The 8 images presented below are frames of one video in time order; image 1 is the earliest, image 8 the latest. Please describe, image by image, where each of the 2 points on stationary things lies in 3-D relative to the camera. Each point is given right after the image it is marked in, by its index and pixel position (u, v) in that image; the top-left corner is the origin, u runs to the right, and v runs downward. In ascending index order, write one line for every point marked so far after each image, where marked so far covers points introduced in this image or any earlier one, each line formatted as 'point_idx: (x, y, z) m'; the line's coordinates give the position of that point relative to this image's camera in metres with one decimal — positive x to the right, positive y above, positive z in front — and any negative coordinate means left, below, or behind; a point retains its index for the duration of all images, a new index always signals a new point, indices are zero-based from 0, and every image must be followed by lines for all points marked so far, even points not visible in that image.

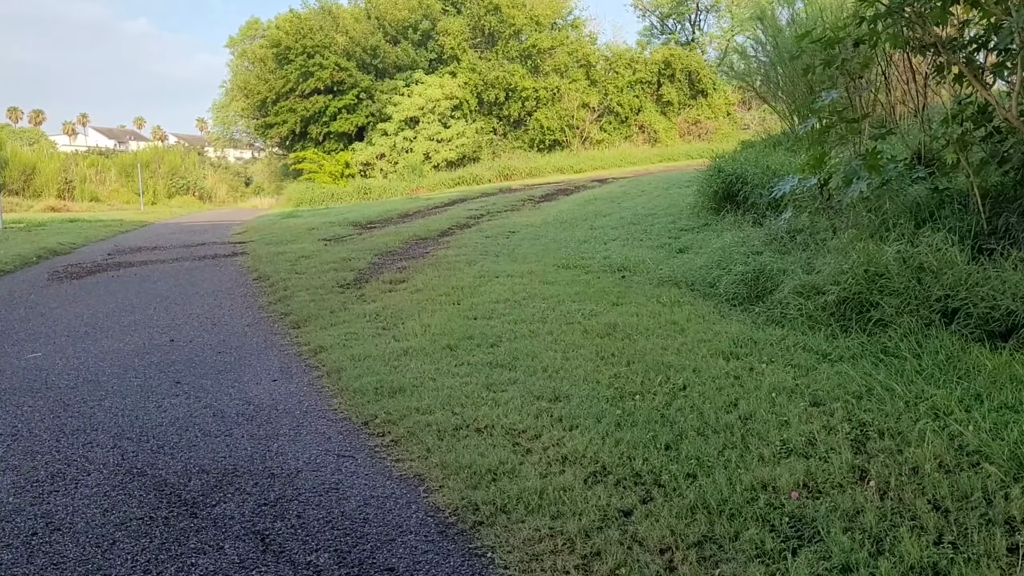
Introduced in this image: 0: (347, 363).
0: (-0.7, -0.3, +3.6) m
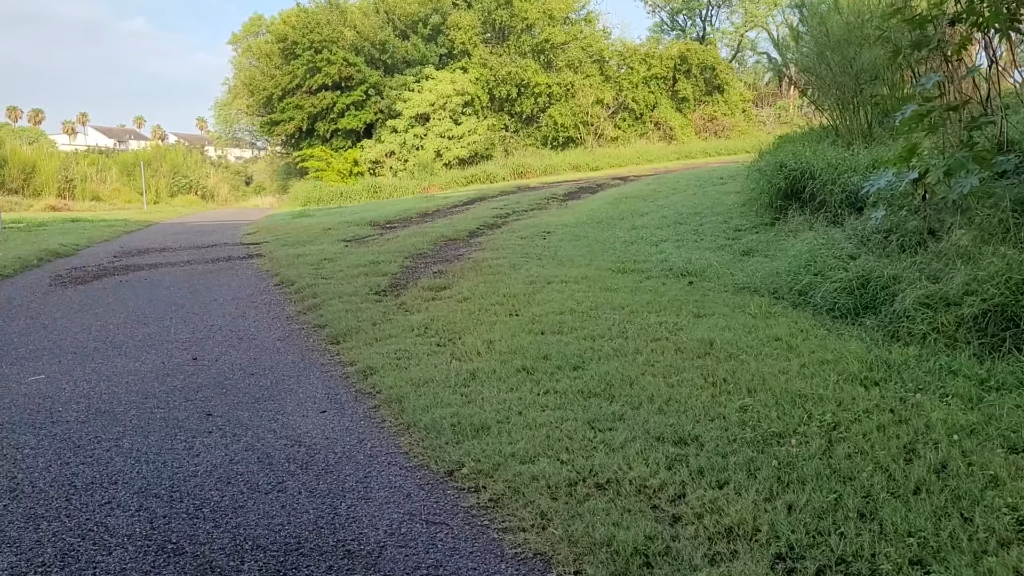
0: (-0.4, -0.3, +3.1) m
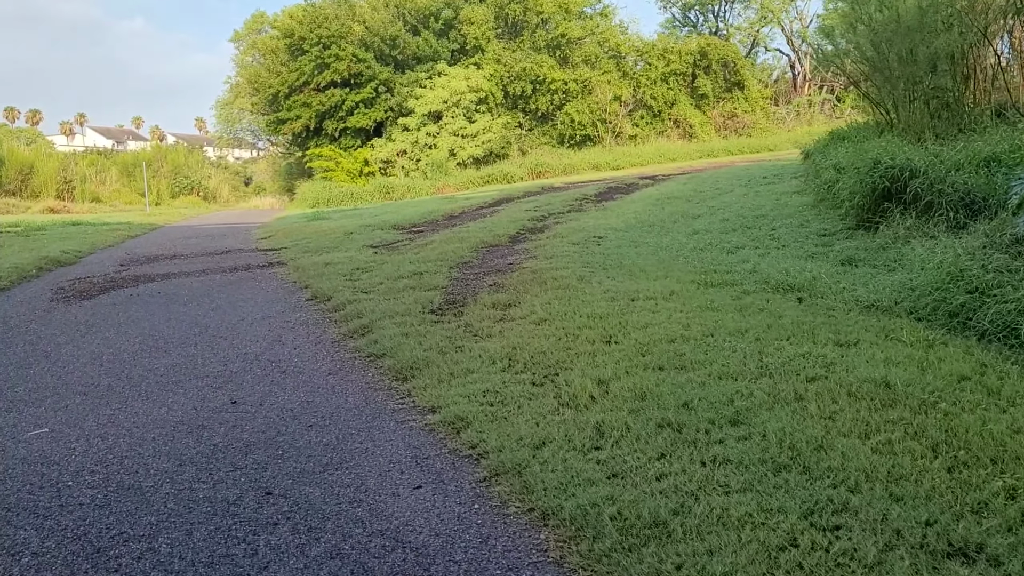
0: (0.0, -0.4, +2.3) m
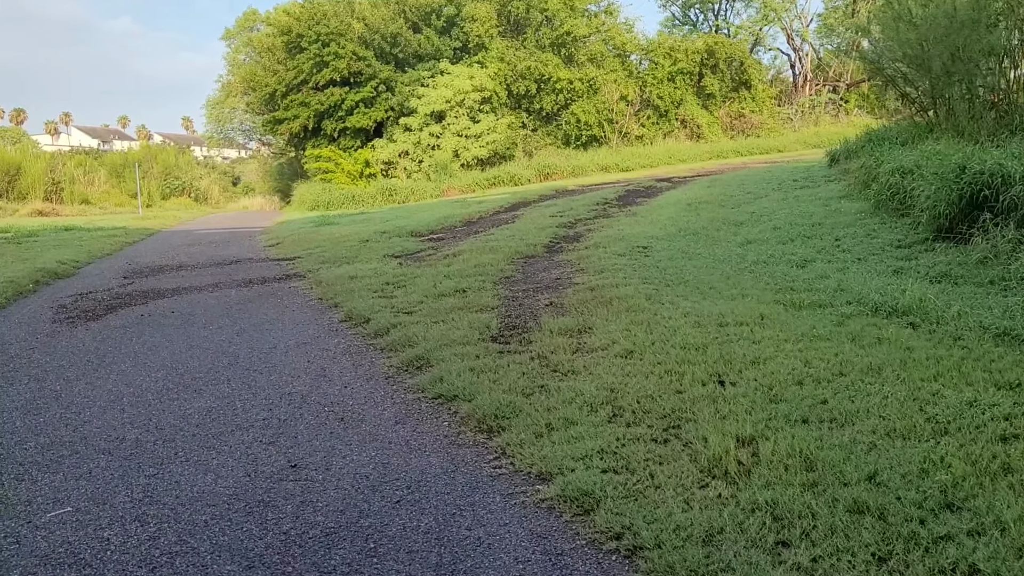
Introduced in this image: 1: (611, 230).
0: (+0.4, -0.5, +1.8) m
1: (+0.9, +0.5, +7.8) m
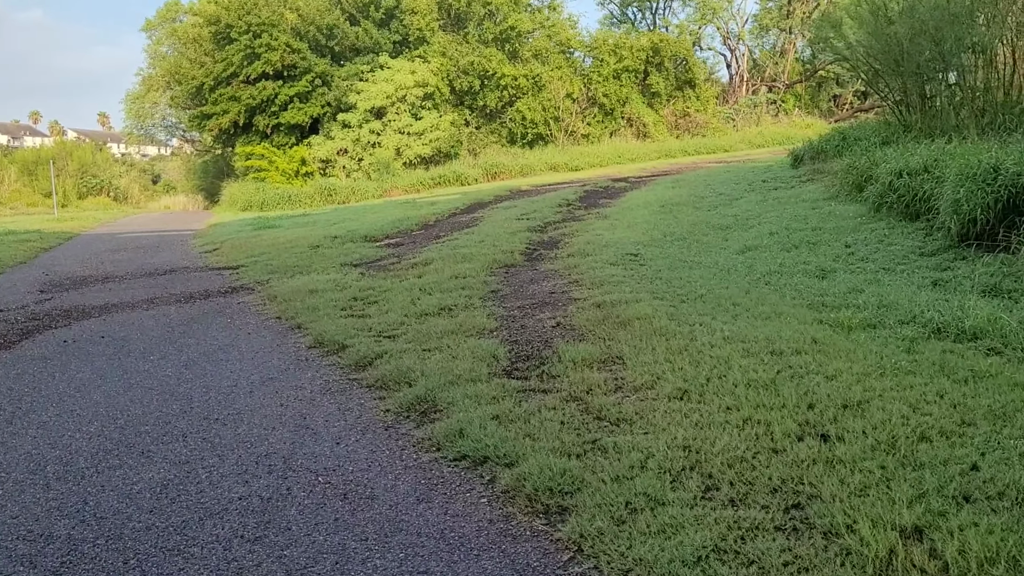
0: (+0.6, -0.6, +1.2) m
1: (+0.6, +0.4, +7.2) m
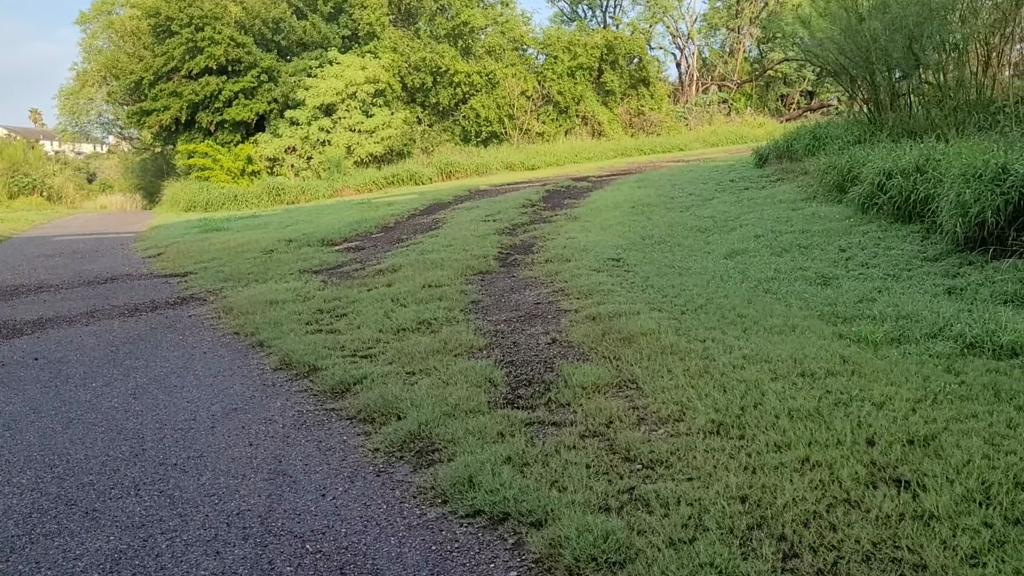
0: (+0.7, -0.7, +0.8) m
1: (+0.4, +0.4, +6.9) m
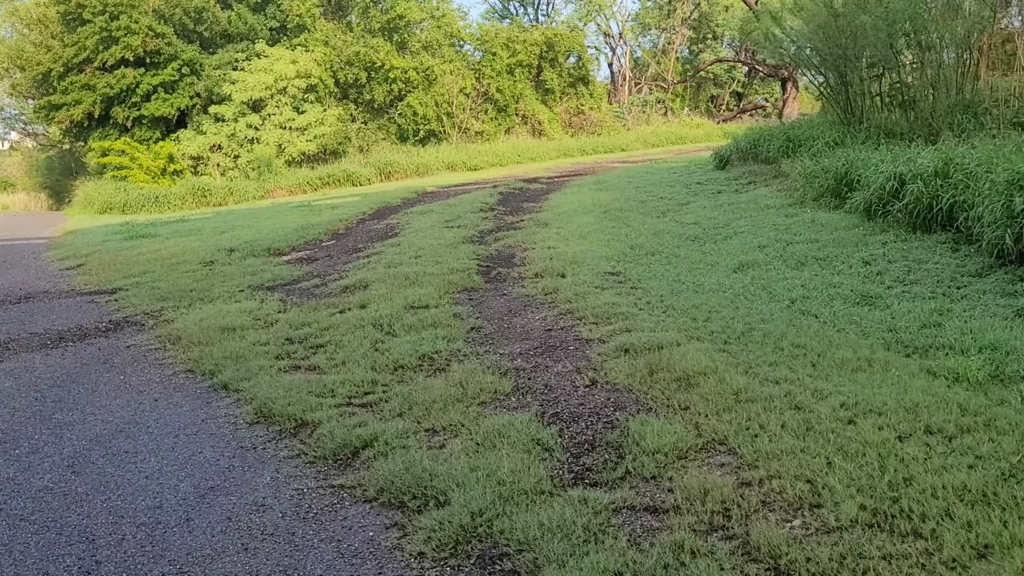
0: (+1.1, -0.8, +0.3) m
1: (+0.2, +0.3, +6.3) m
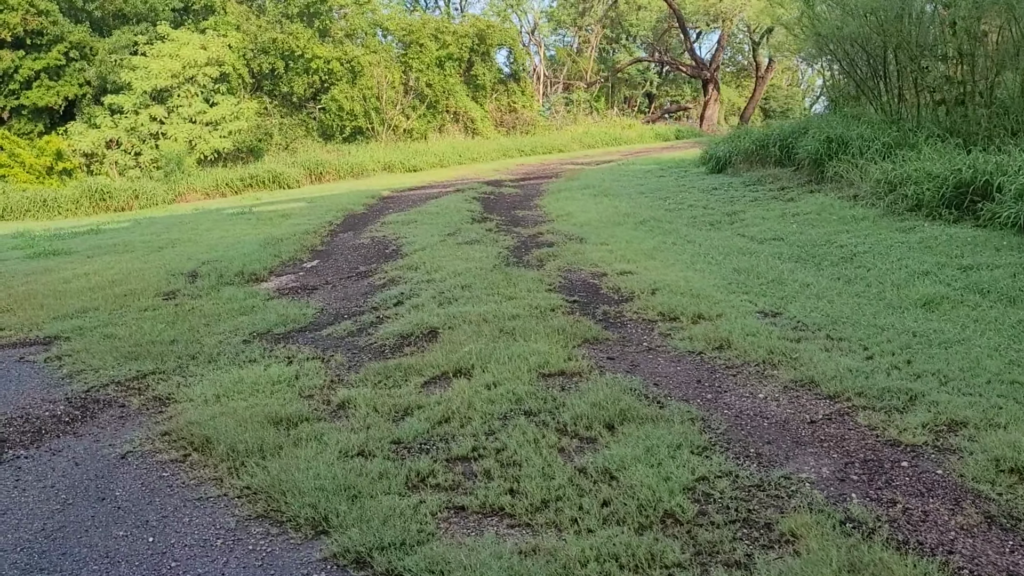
0: (+2.2, -1.0, -0.9) m
1: (+0.6, +0.1, +4.9) m
